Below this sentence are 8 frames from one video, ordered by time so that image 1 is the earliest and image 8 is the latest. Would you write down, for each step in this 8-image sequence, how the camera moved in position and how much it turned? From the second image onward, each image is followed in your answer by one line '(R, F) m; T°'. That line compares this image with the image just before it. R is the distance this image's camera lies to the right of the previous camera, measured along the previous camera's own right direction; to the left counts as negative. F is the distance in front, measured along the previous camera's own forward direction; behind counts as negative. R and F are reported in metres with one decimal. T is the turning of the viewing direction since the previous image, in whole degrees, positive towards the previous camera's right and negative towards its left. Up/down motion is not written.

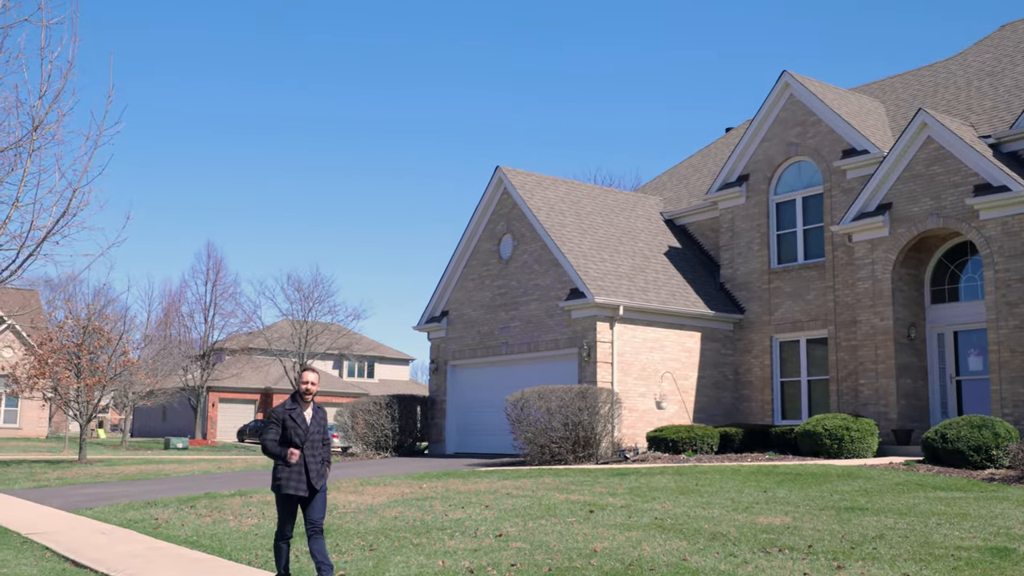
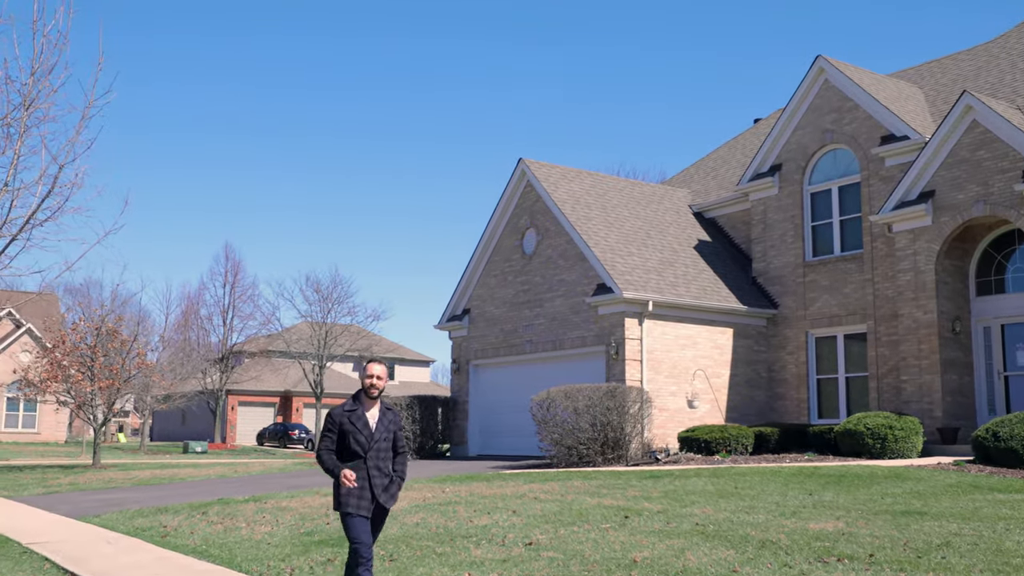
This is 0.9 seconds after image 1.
(-0.1, +0.9) m; -1°
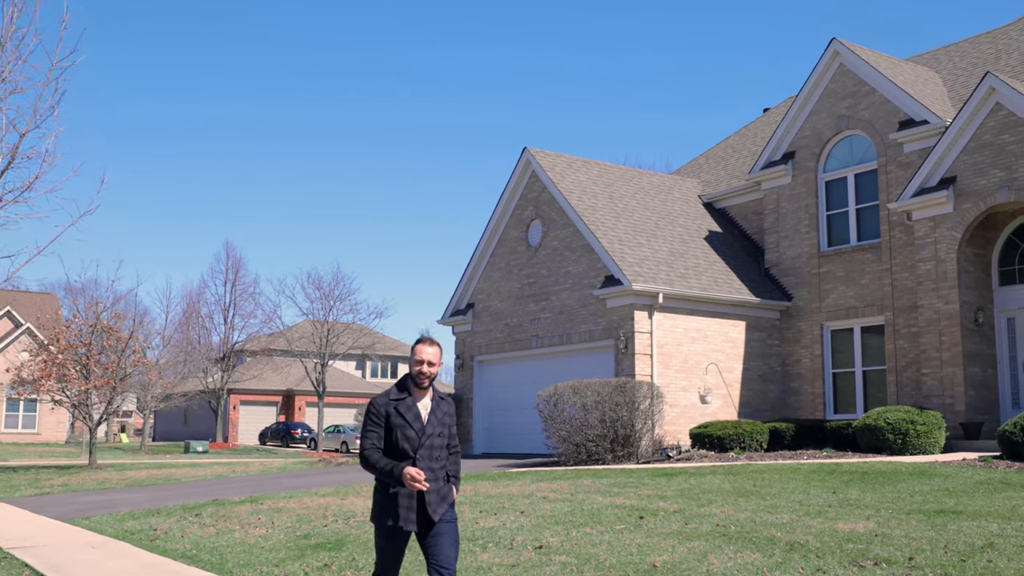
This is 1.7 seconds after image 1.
(0.0, +0.7) m; 0°
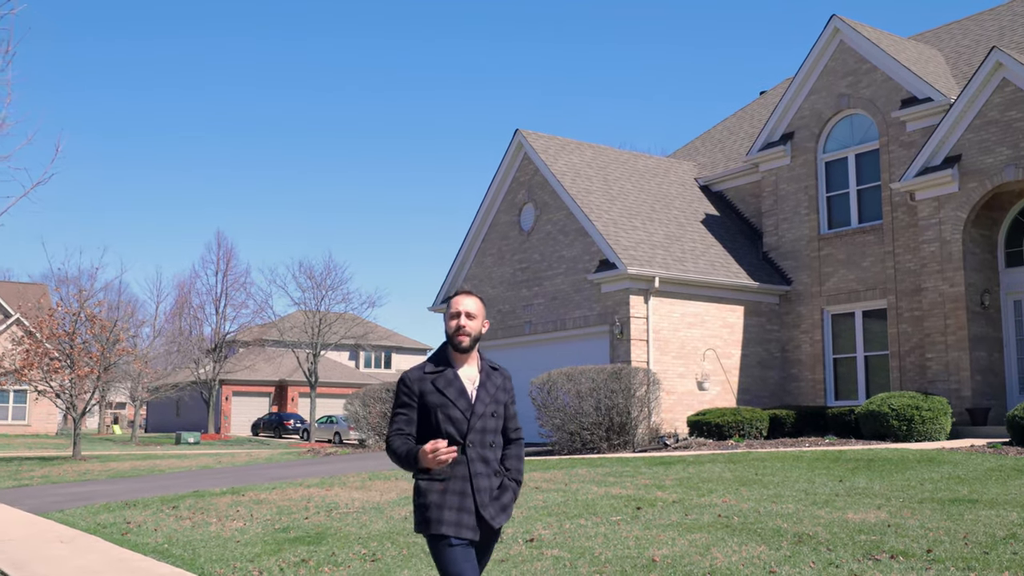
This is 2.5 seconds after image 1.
(+0.1, +0.6) m; 0°
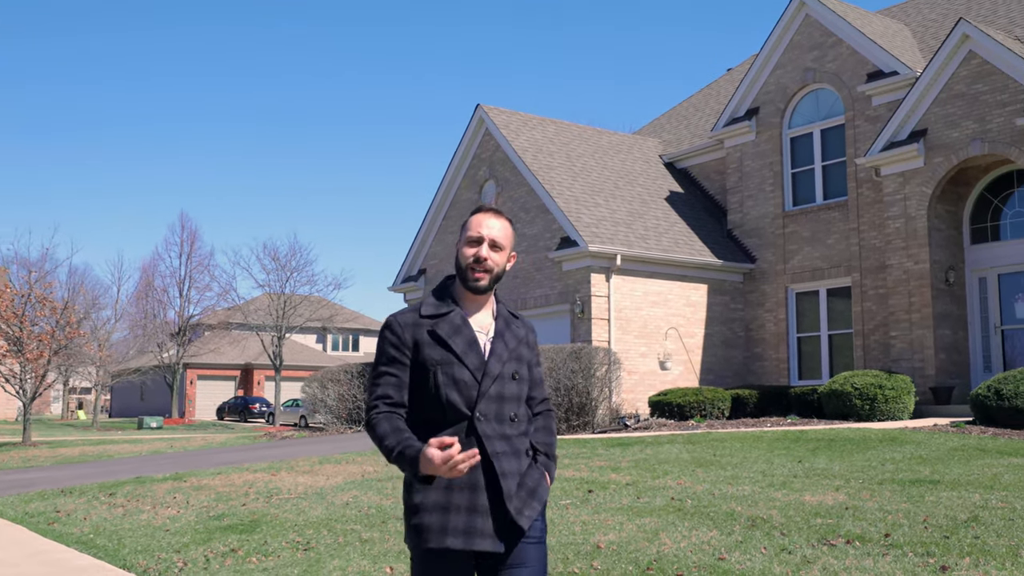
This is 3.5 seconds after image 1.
(+0.3, +0.5) m; +1°
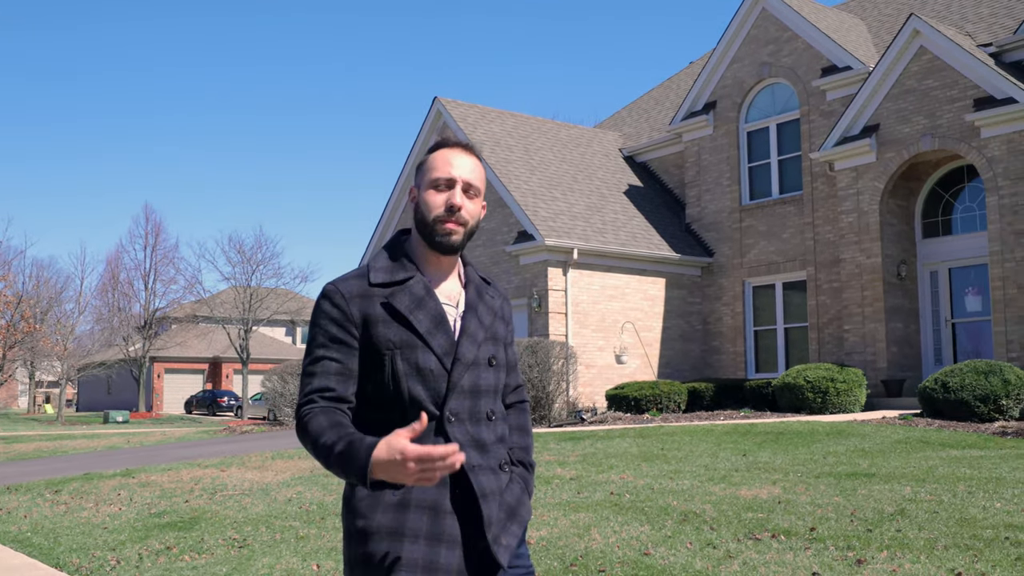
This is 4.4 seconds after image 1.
(+0.3, 0.0) m; +1°
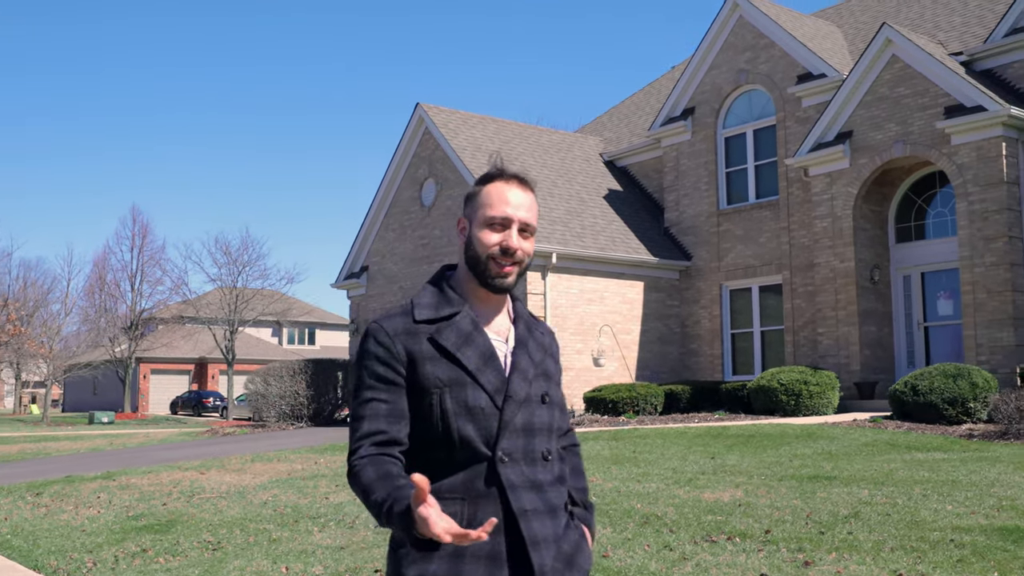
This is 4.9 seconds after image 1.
(+0.2, -0.2) m; +1°
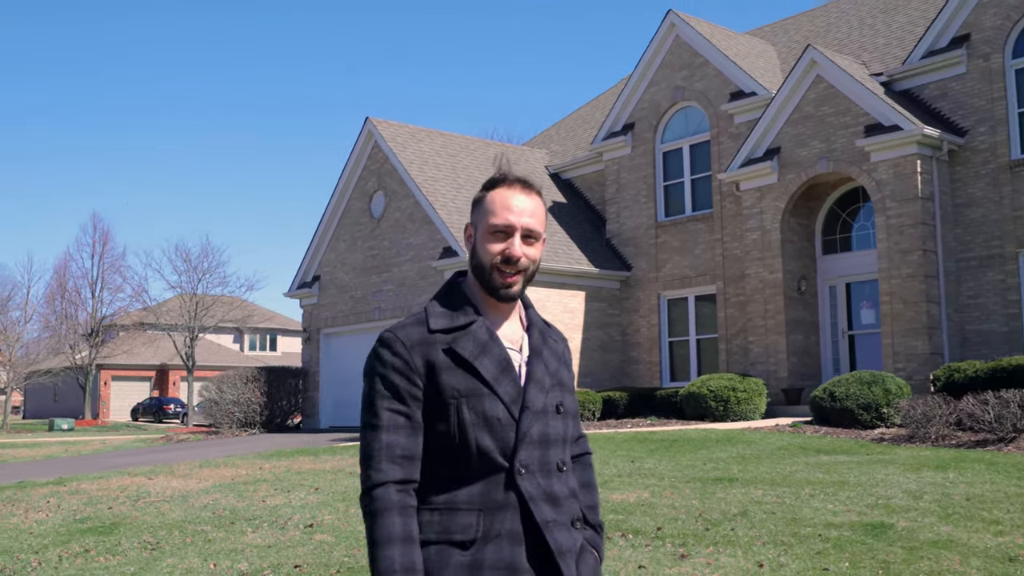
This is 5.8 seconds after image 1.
(+0.4, -0.8) m; +2°
